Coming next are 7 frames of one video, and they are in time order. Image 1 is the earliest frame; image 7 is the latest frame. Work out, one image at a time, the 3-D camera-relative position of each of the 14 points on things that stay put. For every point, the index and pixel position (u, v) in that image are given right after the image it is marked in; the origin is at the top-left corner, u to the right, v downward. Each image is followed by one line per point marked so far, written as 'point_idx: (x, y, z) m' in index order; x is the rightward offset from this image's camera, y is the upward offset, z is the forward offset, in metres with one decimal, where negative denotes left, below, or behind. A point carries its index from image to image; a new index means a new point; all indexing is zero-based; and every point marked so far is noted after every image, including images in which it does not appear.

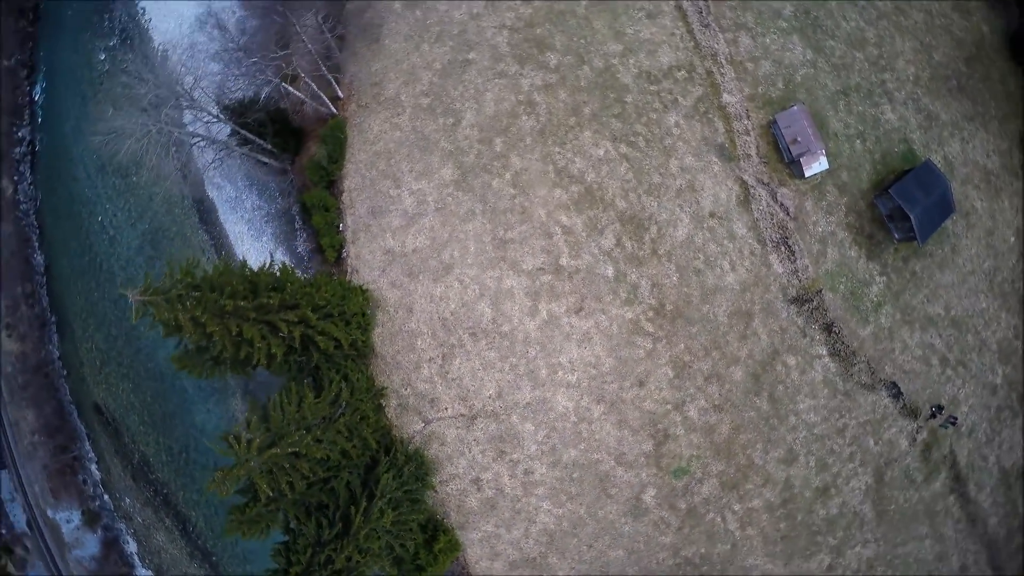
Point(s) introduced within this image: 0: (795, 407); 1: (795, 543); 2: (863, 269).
0: (+17.9, -7.6, +13.8) m
1: (+19.0, -17.3, +14.7) m
2: (+22.5, +1.2, +14.0) m
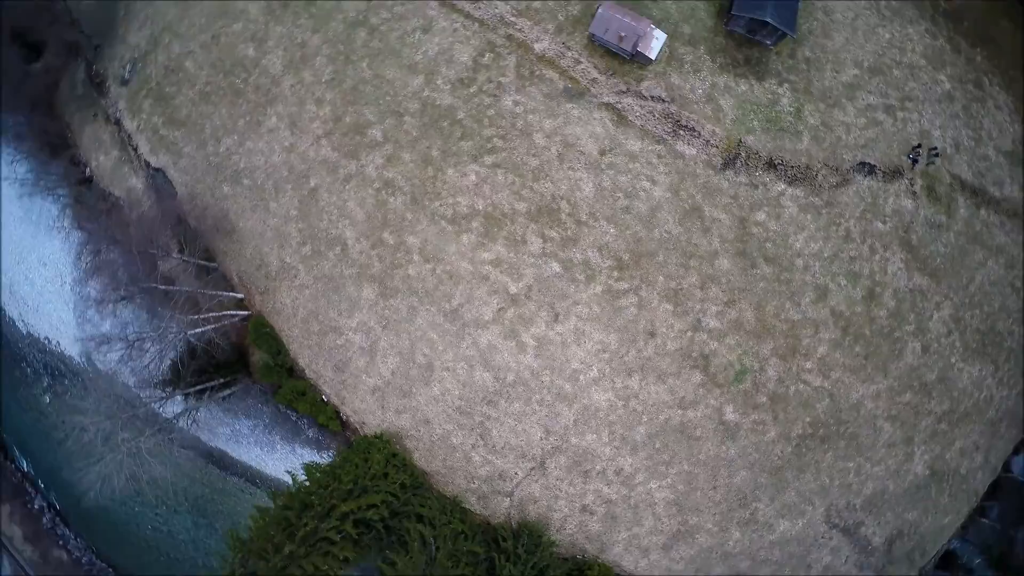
0: (+17.4, +2.3, +13.5) m
1: (+24.4, -4.4, +14.5) m
2: (+15.4, +12.1, +13.5) m
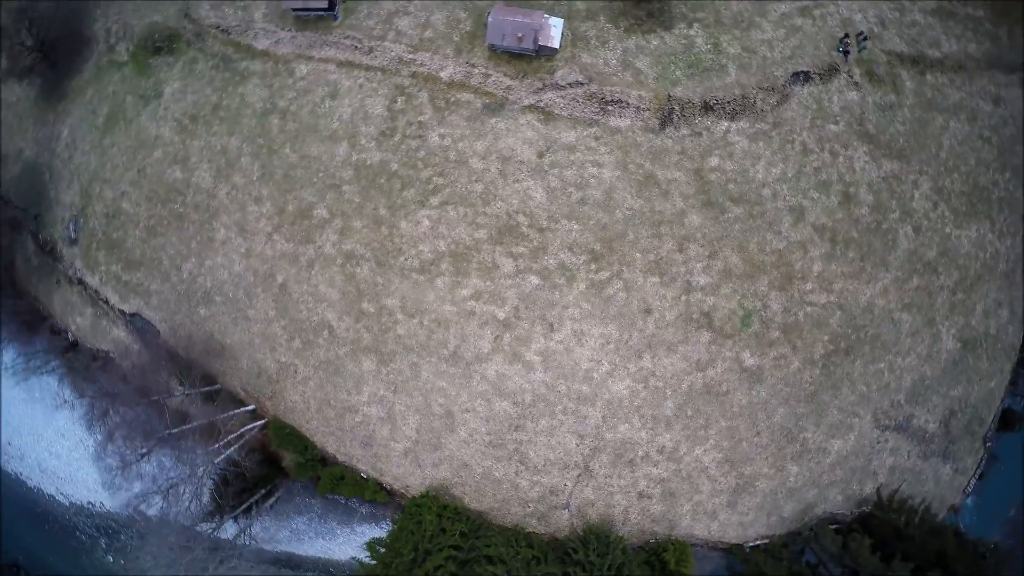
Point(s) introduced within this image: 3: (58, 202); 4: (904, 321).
0: (+15.0, +6.5, +13.4) m
1: (+23.8, +2.5, +14.4) m
2: (+9.9, +15.0, +13.3) m
3: (-33.8, +6.6, +16.4) m
4: (+26.4, -2.2, +14.8) m
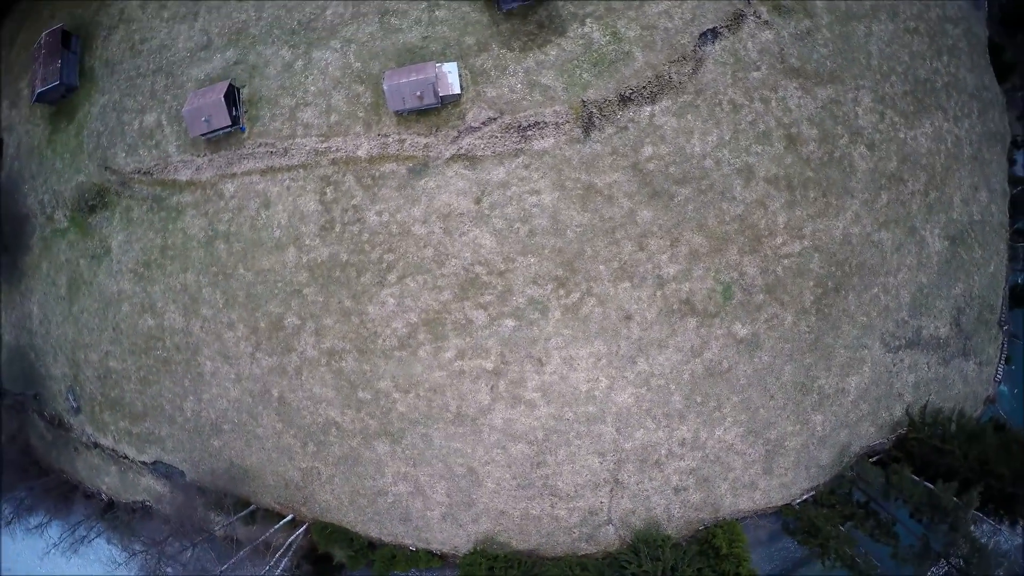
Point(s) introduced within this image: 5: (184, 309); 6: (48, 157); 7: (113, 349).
0: (+11.1, +8.0, +13.2) m
1: (+20.7, +6.9, +14.1) m
2: (+3.6, +14.5, +13.0) m
3: (-35.4, -6.8, +16.9) m
4: (+24.7, +3.2, +14.6) m
5: (-22.1, -1.4, +14.8) m
6: (-34.4, +10.0, +16.1) m
7: (-28.8, -4.5, +15.9) m
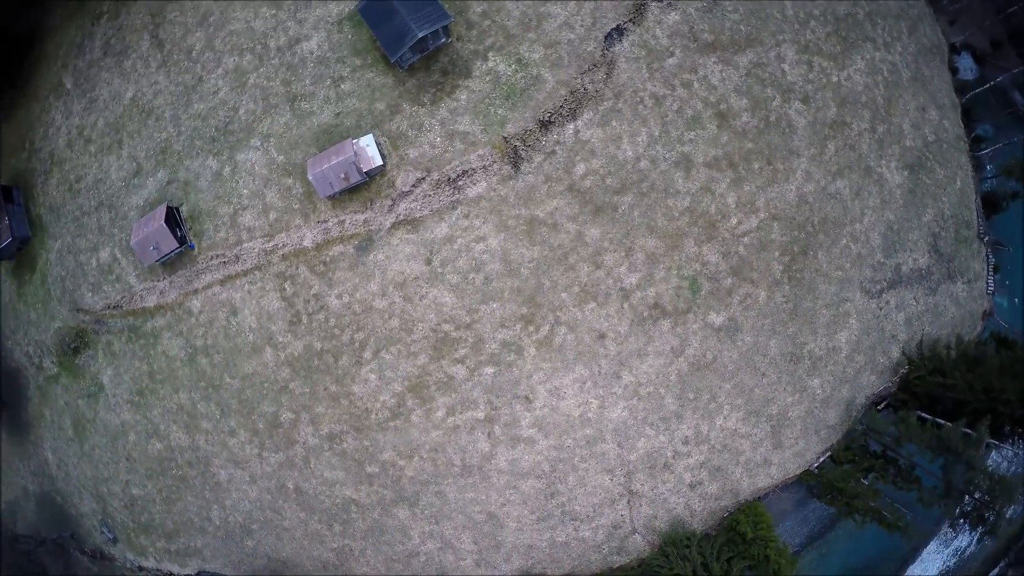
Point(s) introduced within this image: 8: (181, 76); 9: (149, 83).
0: (+7.1, +7.7, +13.0) m
1: (+16.7, +9.0, +13.8) m
2: (-1.8, +12.1, +12.9) m
3: (-34.2, -18.2, +17.7) m
4: (+21.4, +6.5, +14.3) m
5: (-22.7, -9.7, +15.3) m
6: (-37.5, -1.7, +16.7) m
7: (-28.4, -14.3, +16.6) m
8: (-23.1, +14.8, +15.3) m
9: (-26.0, +14.8, +15.7) m
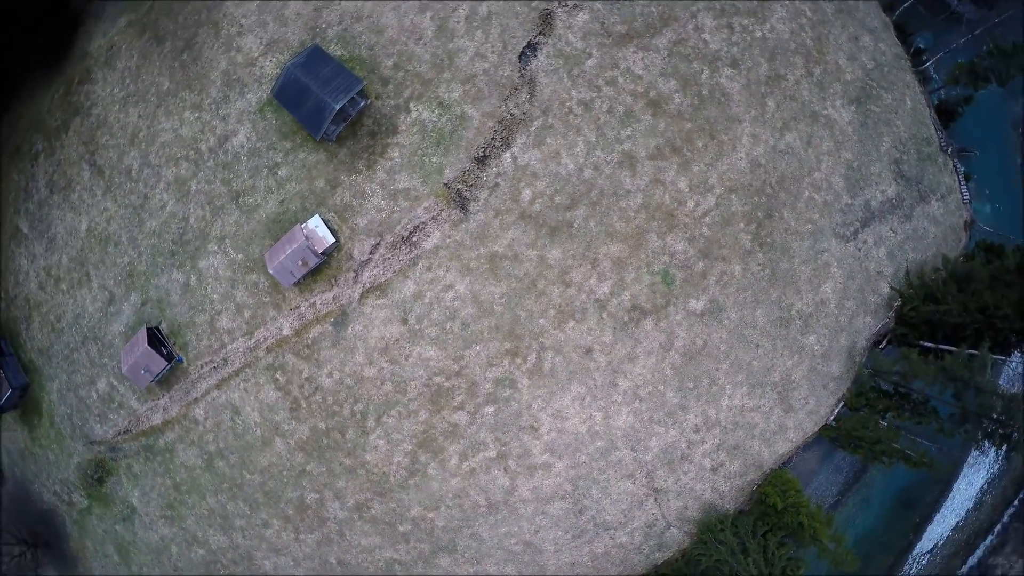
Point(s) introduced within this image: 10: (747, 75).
0: (+3.7, +7.0, +13.0) m
1: (+12.7, +10.7, +13.6) m
2: (-6.0, +9.1, +12.9) m
3: (-29.8, -28.3, +18.4) m
4: (+17.9, +9.4, +14.1) m
5: (-20.8, -17.2, +15.8) m
6: (-37.1, -13.1, +17.3) m
7: (-25.2, -23.1, +17.2) m
8: (-27.3, +6.4, +15.6) m
9: (-30.1, +5.7, +16.0) m
10: (+15.0, +13.6, +14.0) m
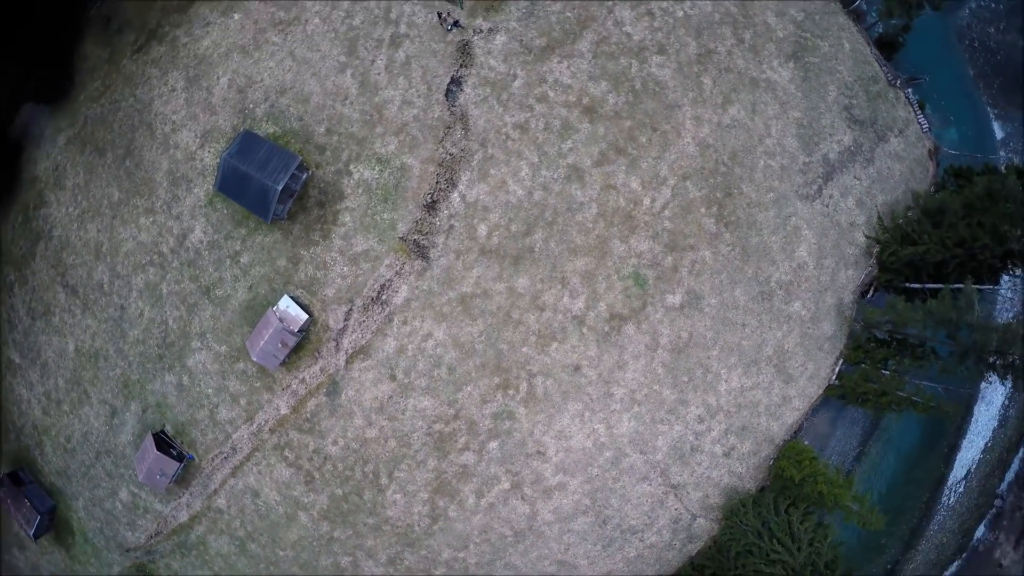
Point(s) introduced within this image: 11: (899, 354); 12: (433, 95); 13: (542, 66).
0: (+0.7, +5.5, +13.0) m
1: (+8.7, +11.1, +13.5) m
2: (-9.2, +5.5, +13.0) m
3: (-24.2, -36.1, +19.0) m
4: (+14.1, +11.0, +13.9) m
5: (-17.9, -23.4, +16.2) m
6: (-34.7, -22.9, +17.8) m
7: (-20.9, -30.0, +17.7) m
8: (-29.3, -1.7, +15.9) m
9: (-32.0, -3.0, +16.4) m
10: (+10.4, +14.5, +13.8) m
11: (+23.8, -4.0, +13.6) m
12: (-4.7, +11.7, +13.2) m
13: (+1.8, +13.7, +13.4) m
